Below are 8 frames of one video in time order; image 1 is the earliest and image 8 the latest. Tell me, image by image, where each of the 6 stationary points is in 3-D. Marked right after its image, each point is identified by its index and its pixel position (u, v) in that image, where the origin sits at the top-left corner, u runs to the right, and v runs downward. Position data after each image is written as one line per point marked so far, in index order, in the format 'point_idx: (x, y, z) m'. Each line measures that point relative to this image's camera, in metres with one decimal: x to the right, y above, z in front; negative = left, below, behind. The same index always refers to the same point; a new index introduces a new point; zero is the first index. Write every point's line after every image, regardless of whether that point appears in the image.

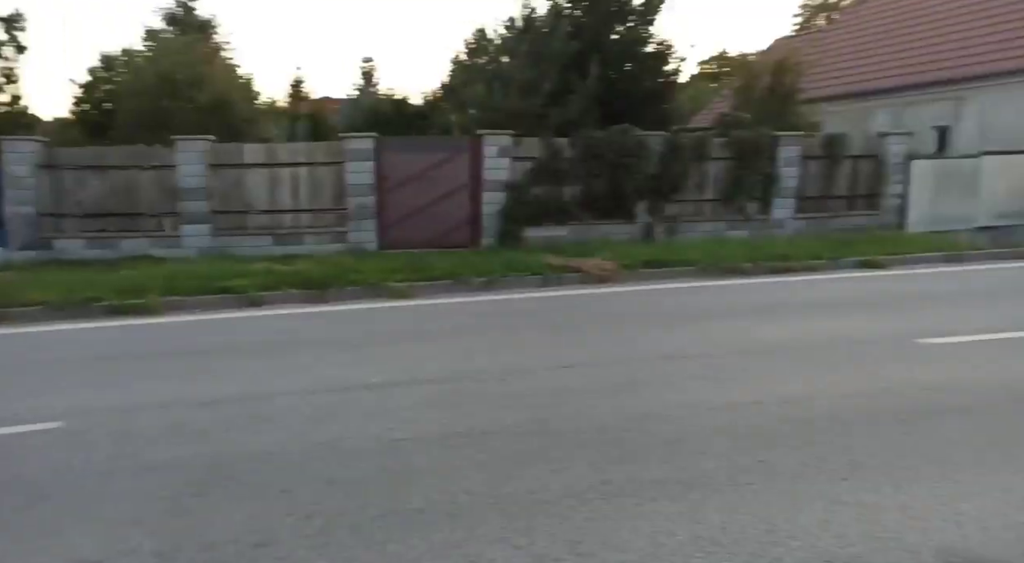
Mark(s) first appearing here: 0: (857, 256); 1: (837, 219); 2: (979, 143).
0: (+3.9, +0.3, +8.8) m
1: (+4.9, +0.9, +11.7) m
2: (+8.8, +2.7, +15.0) m
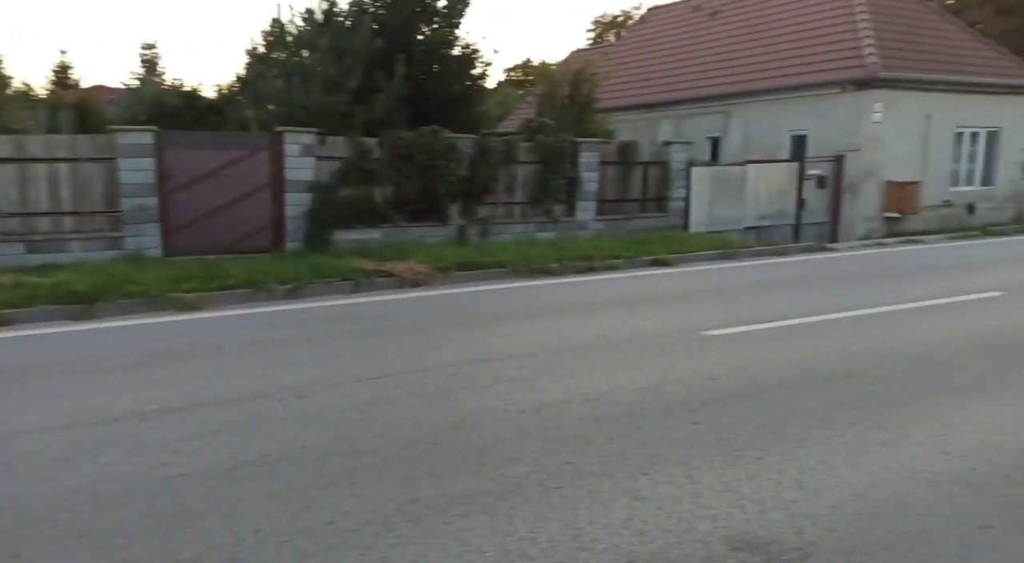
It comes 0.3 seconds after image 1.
0: (+1.7, +0.3, +9.4) m
1: (+1.9, +1.0, +12.5) m
2: (+4.9, +2.8, +16.6) m
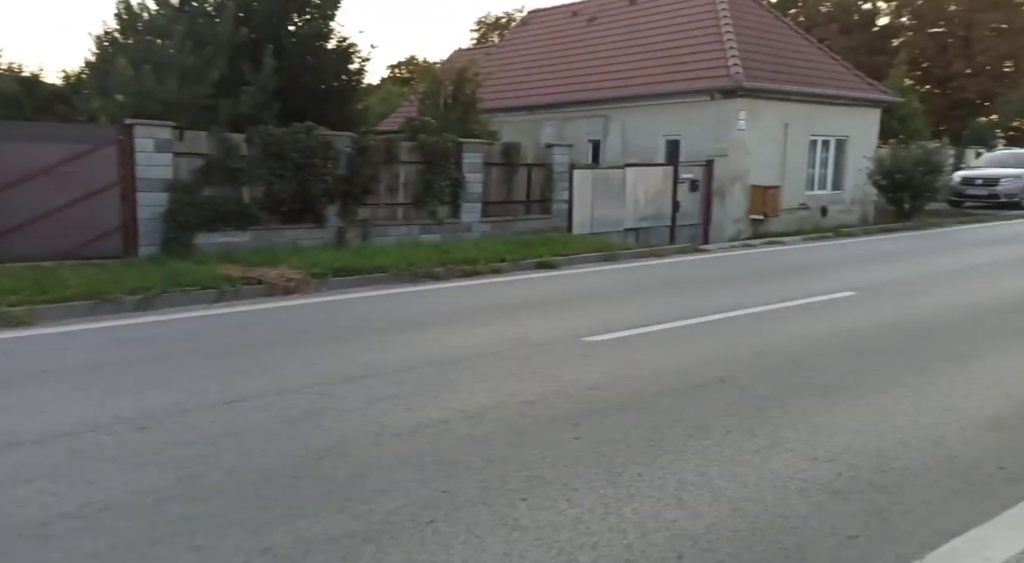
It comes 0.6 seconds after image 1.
0: (+0.3, +0.3, +9.4) m
1: (+0.1, +0.9, +12.5) m
2: (+2.4, +2.8, +16.9) m
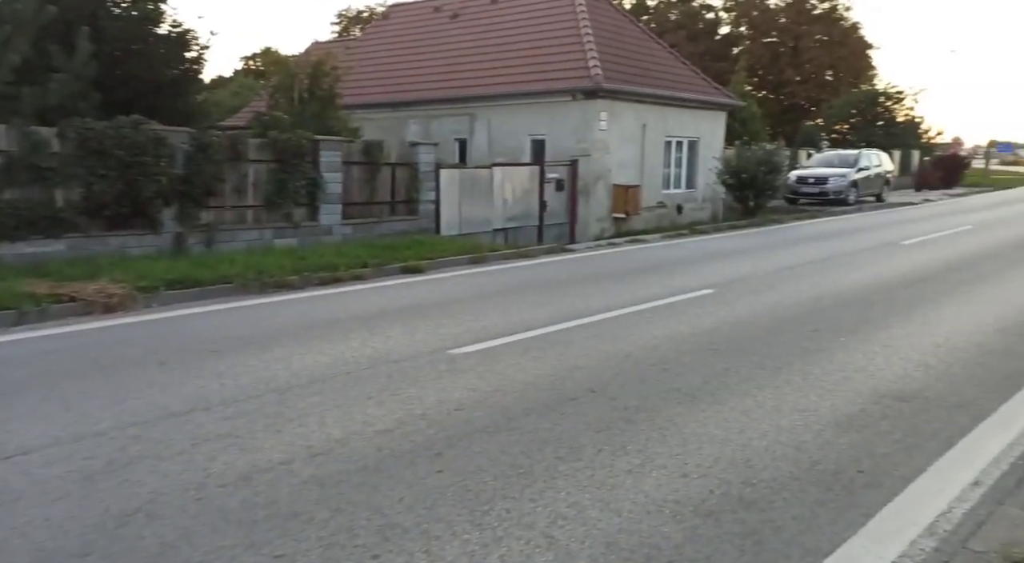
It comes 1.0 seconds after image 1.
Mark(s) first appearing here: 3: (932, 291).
0: (-1.3, +0.2, +9.0) m
1: (-2.0, +0.9, +12.0) m
2: (-0.5, +2.8, +16.8) m
3: (+5.1, -0.1, +9.4) m
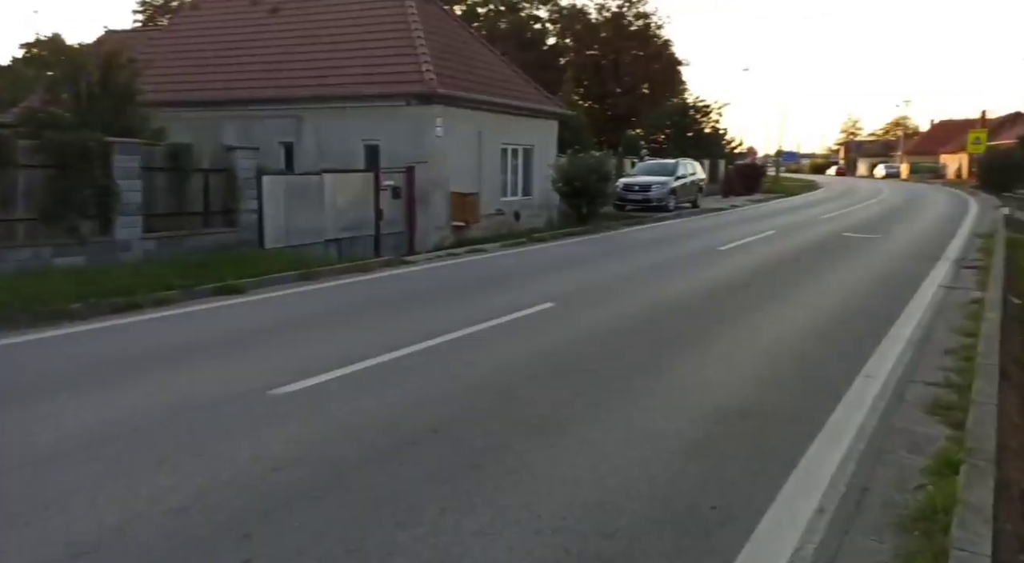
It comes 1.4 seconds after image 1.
0: (-3.1, 0.0, +8.2) m
1: (-4.4, +0.7, +10.9) m
2: (-4.0, +2.5, +15.9) m
3: (+3.0, -0.2, +9.8) m
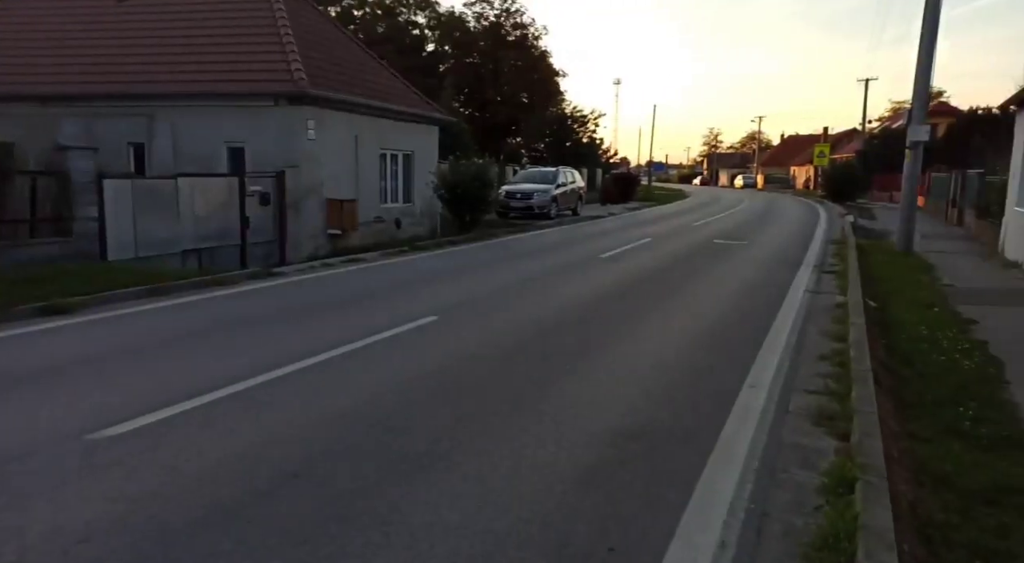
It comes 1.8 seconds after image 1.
0: (-4.3, -0.1, +7.2) m
1: (-6.0, +0.5, +9.7) m
2: (-6.4, +2.3, +14.8) m
3: (+1.6, -0.3, +9.8) m
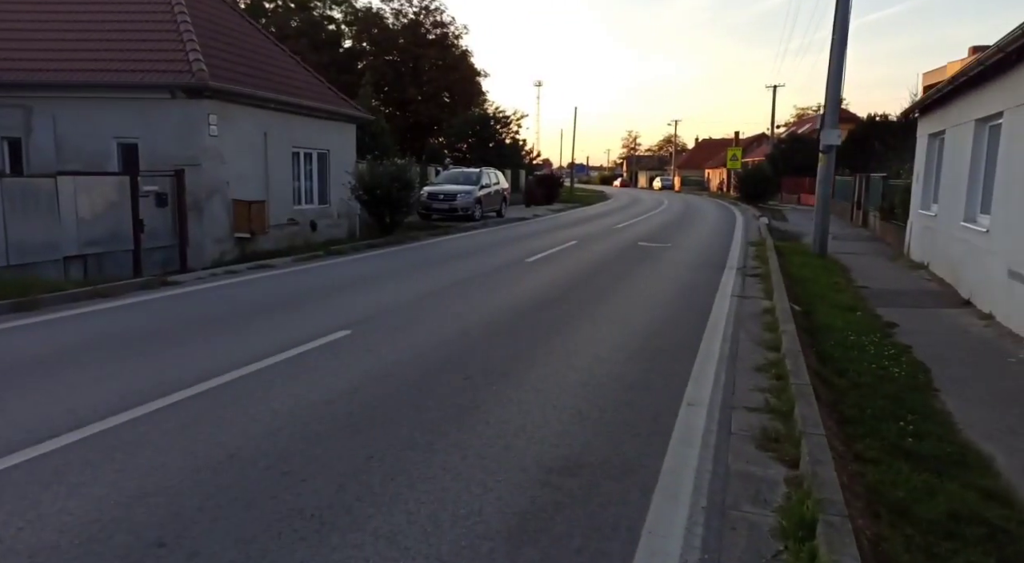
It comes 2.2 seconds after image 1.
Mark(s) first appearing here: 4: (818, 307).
0: (-5.0, -0.2, +6.2) m
1: (-6.9, +0.3, +8.5) m
2: (-7.8, +2.1, +13.5) m
3: (+0.6, -0.4, +9.3) m
4: (+4.2, -0.4, +10.7) m
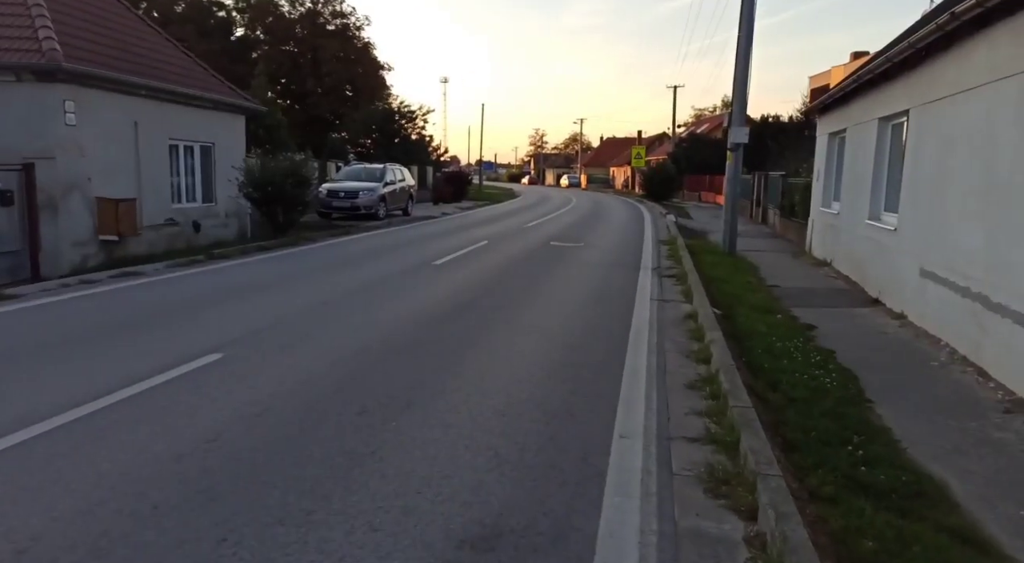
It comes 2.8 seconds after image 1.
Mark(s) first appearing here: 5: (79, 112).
0: (-5.6, -0.4, +4.7) m
1: (-7.8, +0.2, +6.8) m
2: (-9.3, +2.0, +11.6) m
3: (-0.4, -0.5, +8.5) m
4: (+3.0, -0.4, +10.2) m
5: (-6.5, +2.6, +11.9) m
